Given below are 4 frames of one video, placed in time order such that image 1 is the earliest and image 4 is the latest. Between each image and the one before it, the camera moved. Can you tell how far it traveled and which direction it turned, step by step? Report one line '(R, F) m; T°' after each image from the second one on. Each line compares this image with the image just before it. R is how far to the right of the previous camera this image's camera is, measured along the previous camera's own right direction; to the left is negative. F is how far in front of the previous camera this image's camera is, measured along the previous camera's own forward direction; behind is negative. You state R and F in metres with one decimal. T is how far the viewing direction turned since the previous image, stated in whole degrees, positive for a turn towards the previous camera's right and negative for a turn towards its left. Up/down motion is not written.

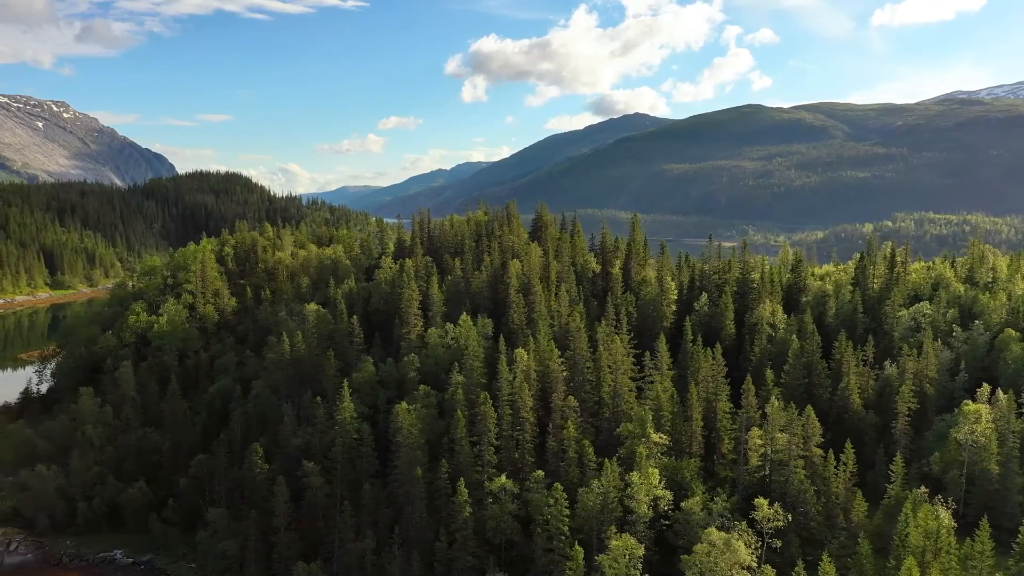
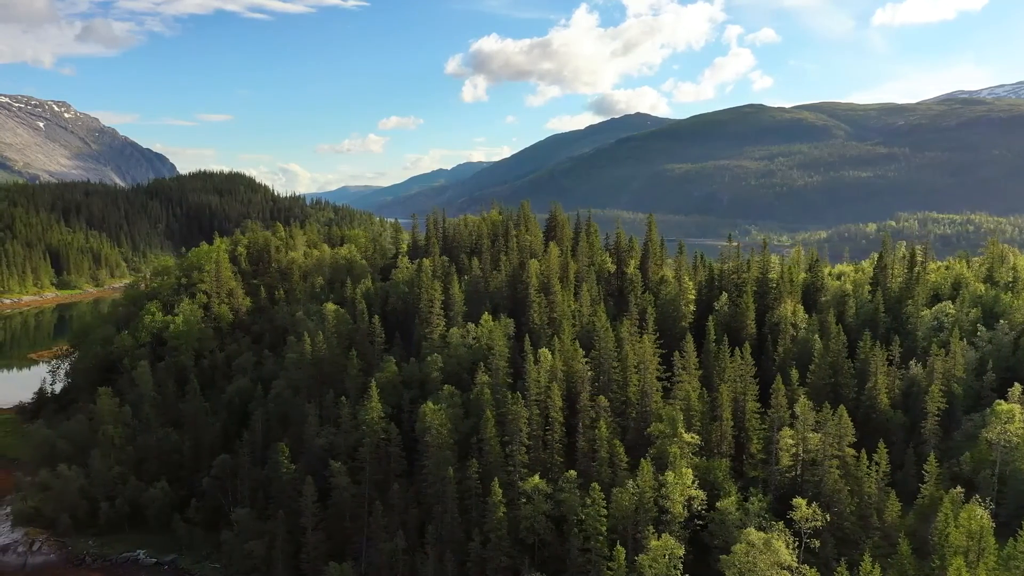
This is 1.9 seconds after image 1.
(-3.5, +0.1) m; 0°
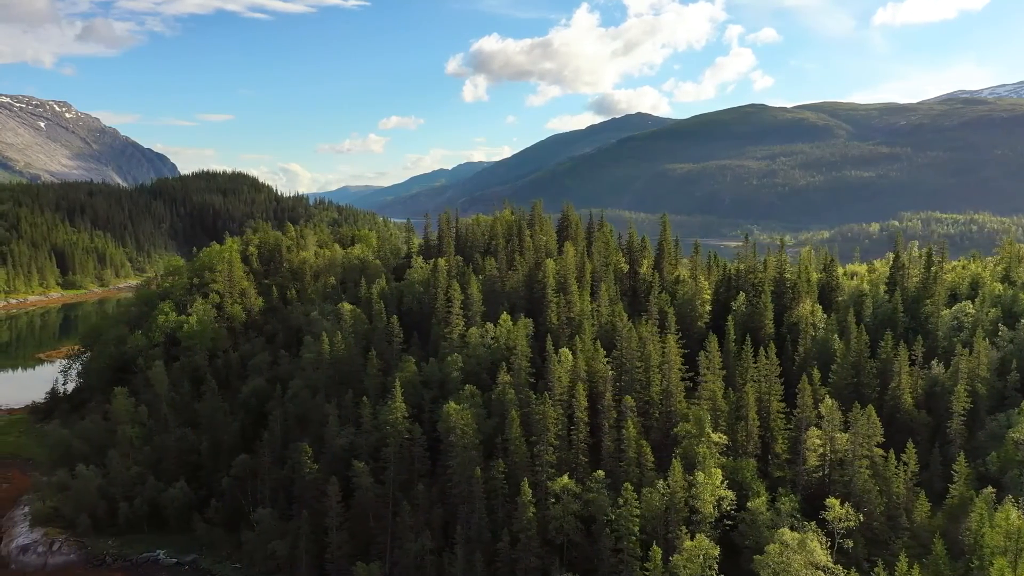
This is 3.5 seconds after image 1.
(-3.0, +0.1) m; 0°
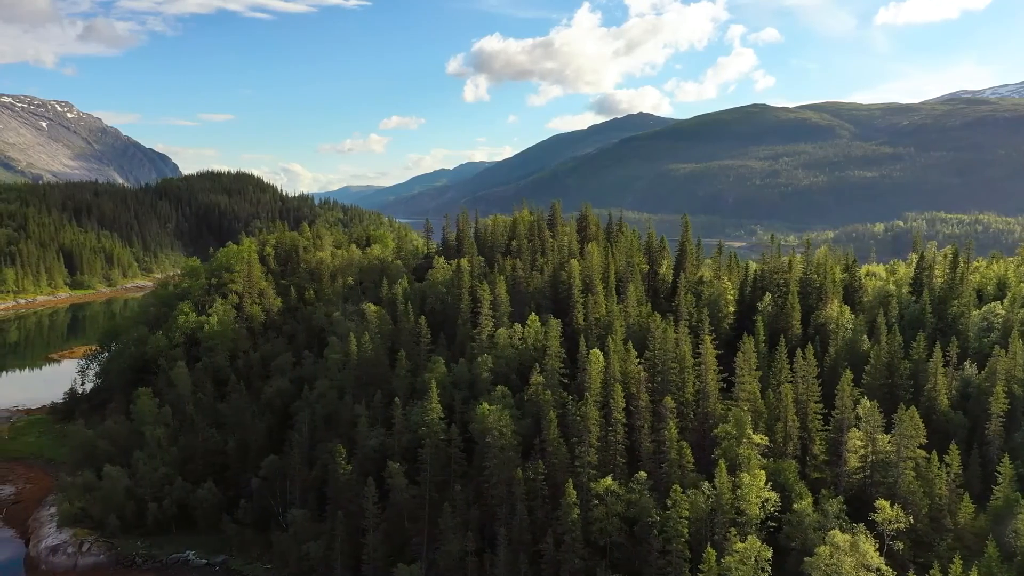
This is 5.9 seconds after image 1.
(-4.5, +0.2) m; 0°
